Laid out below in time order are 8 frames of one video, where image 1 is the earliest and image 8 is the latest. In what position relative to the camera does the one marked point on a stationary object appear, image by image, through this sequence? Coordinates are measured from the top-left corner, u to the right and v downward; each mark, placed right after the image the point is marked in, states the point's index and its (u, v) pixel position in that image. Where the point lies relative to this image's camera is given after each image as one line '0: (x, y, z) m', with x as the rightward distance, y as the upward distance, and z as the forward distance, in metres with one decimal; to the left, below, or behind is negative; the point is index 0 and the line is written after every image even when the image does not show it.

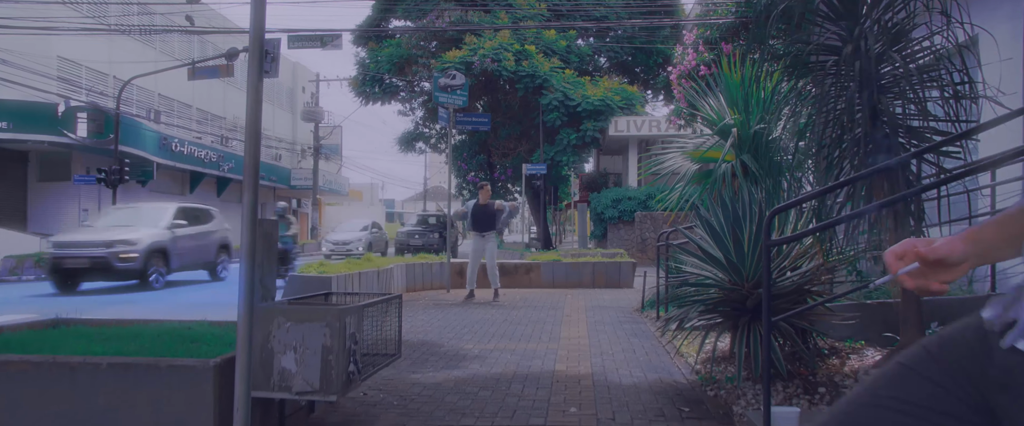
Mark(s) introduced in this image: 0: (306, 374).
0: (-1.0, -0.8, +2.8) m
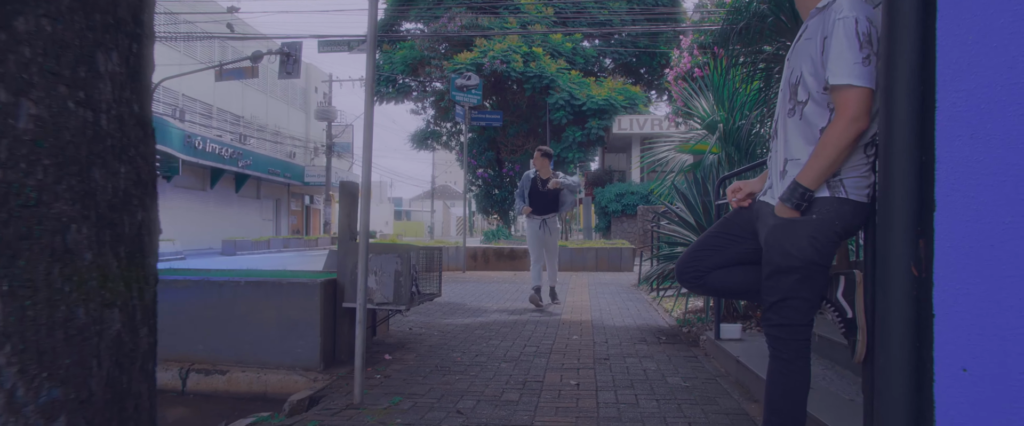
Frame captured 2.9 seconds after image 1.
0: (-0.9, -0.5, +3.9) m
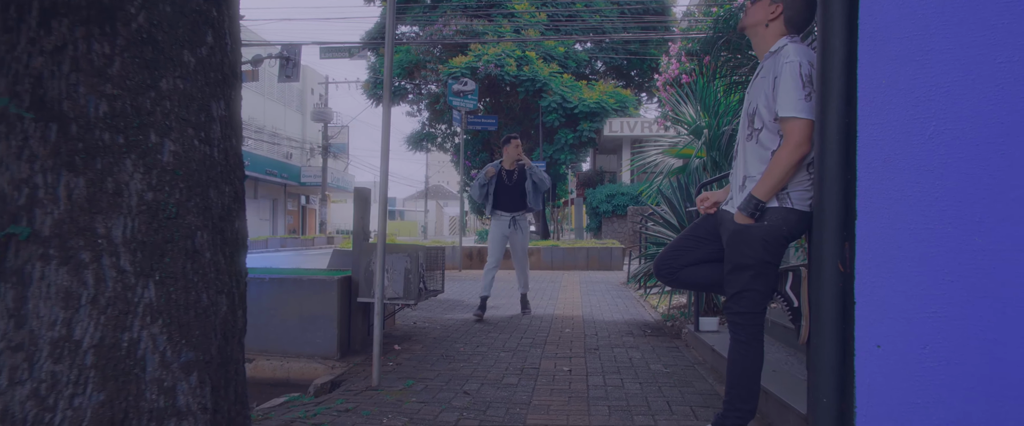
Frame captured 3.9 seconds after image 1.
0: (-0.9, -0.6, +4.3) m
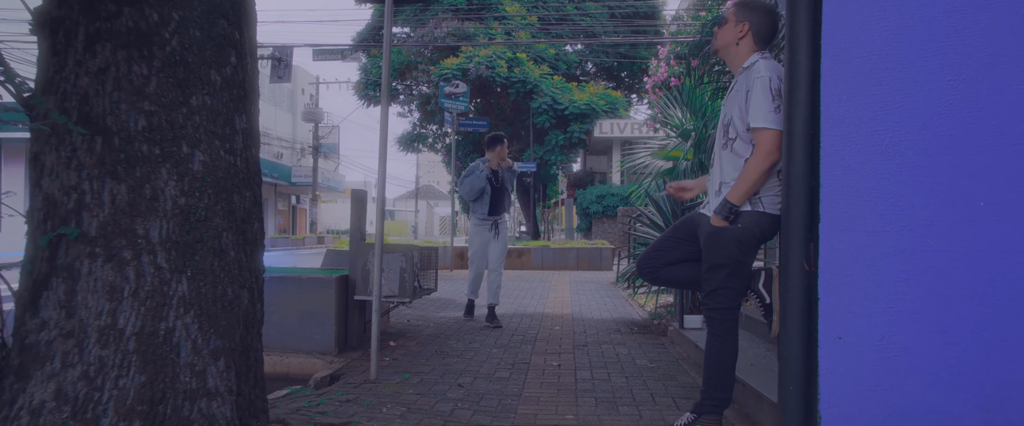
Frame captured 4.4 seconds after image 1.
0: (-1.0, -0.6, +4.5) m
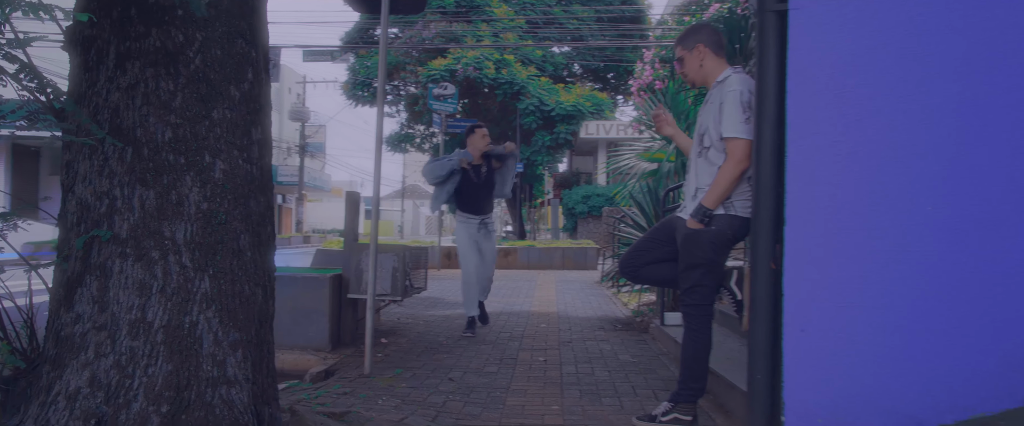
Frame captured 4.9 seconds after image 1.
0: (-1.1, -0.6, +4.7) m
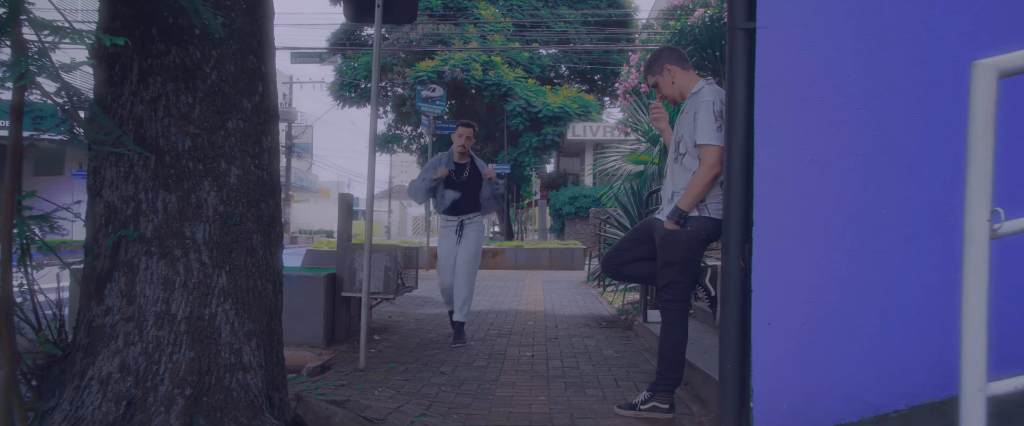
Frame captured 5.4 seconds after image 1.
0: (-1.2, -0.6, +4.8) m
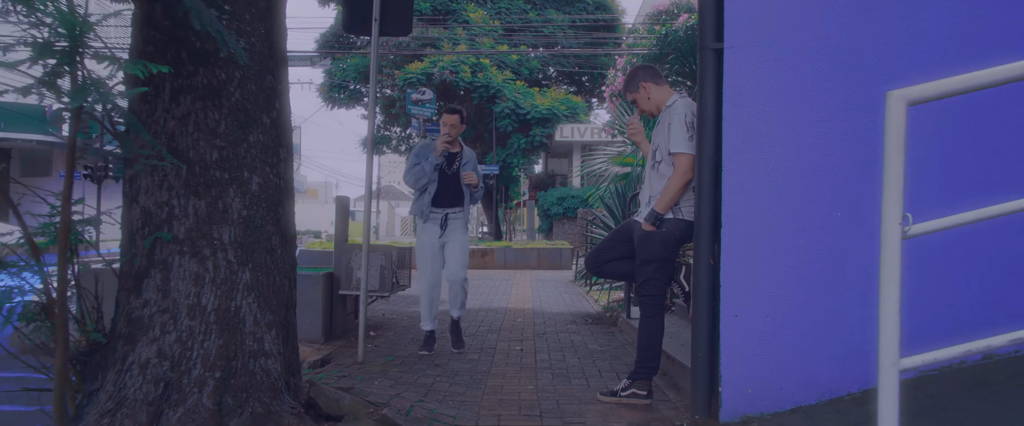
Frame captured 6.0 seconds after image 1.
0: (-1.2, -0.6, +5.1) m
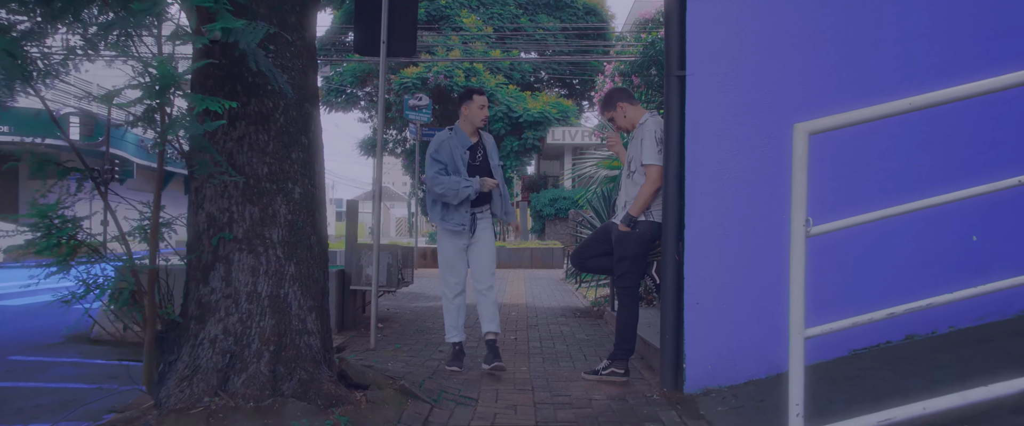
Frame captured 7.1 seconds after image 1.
0: (-1.3, -0.6, +5.6) m
